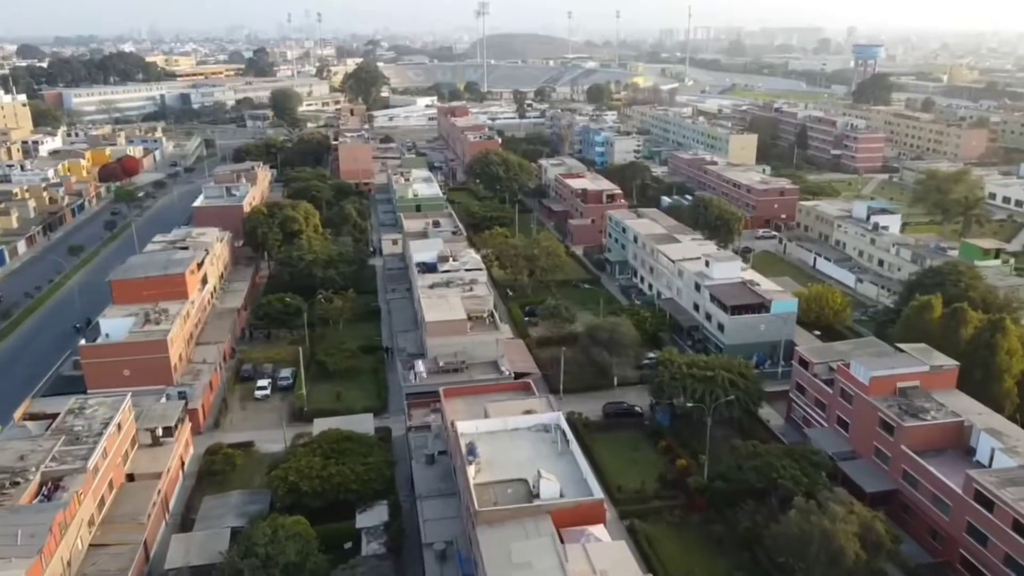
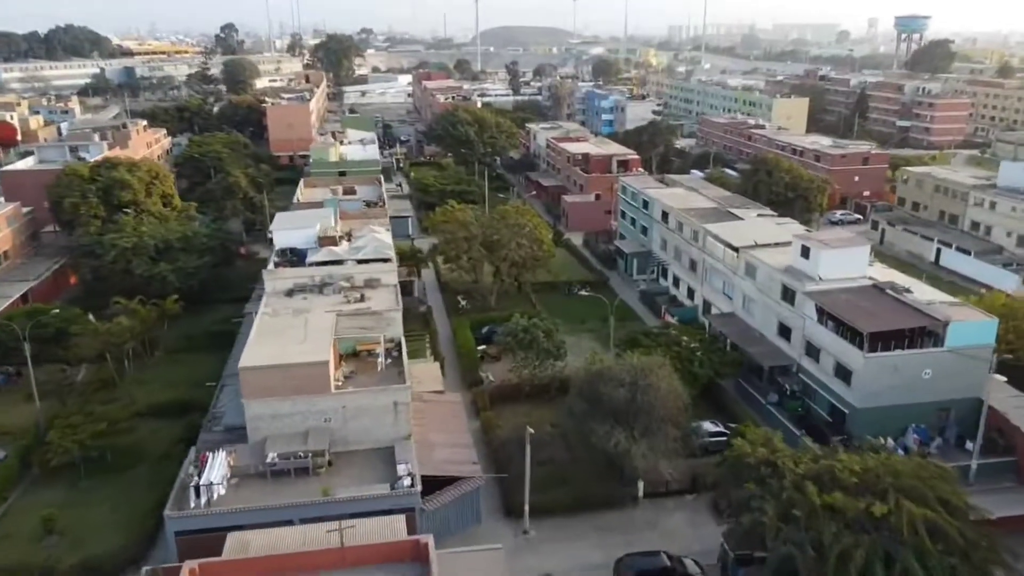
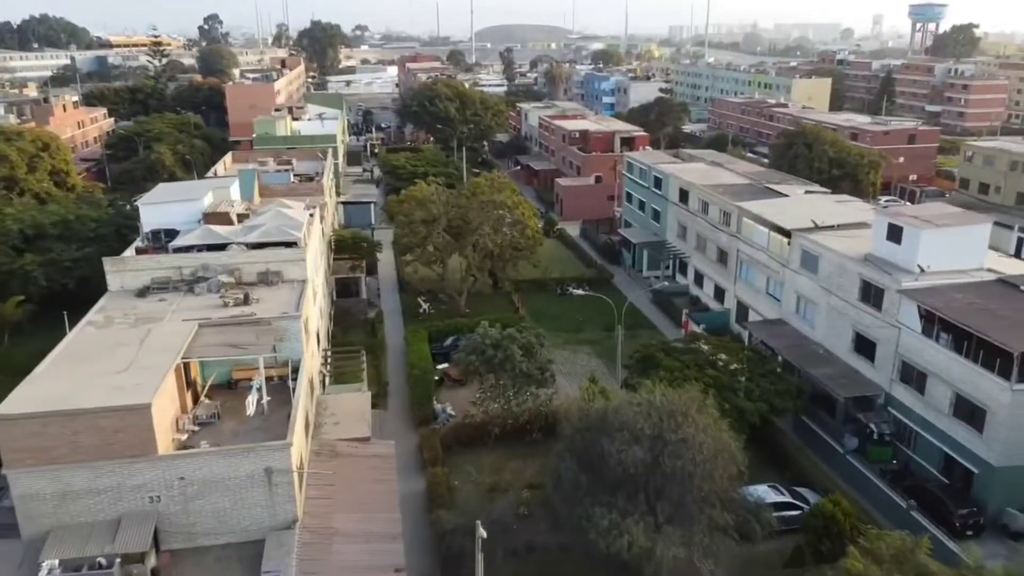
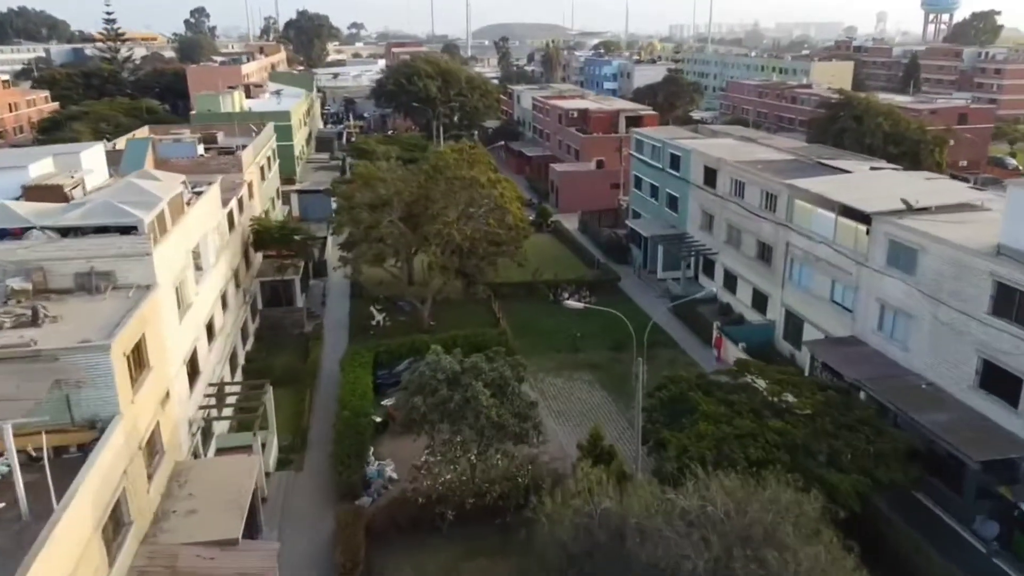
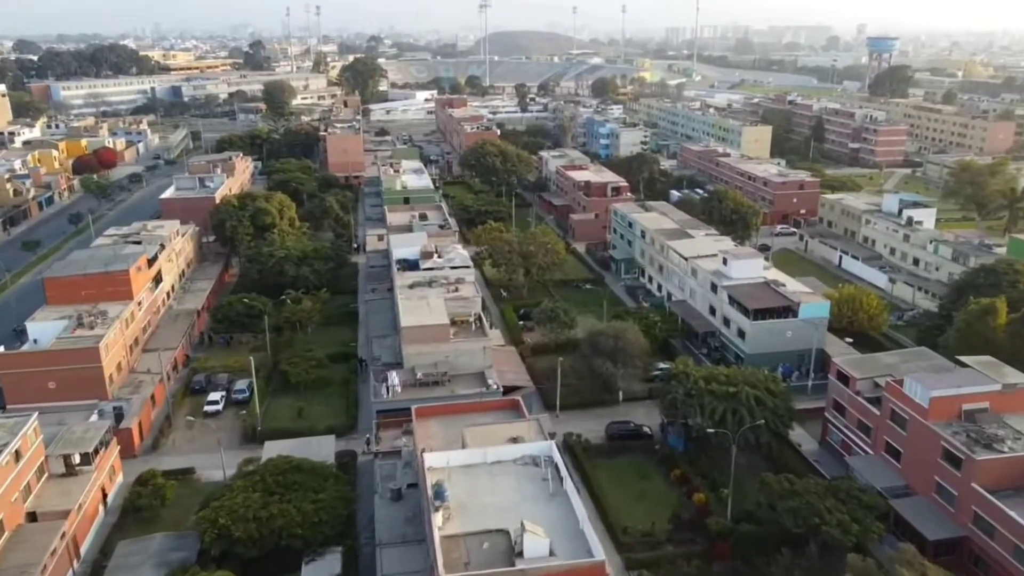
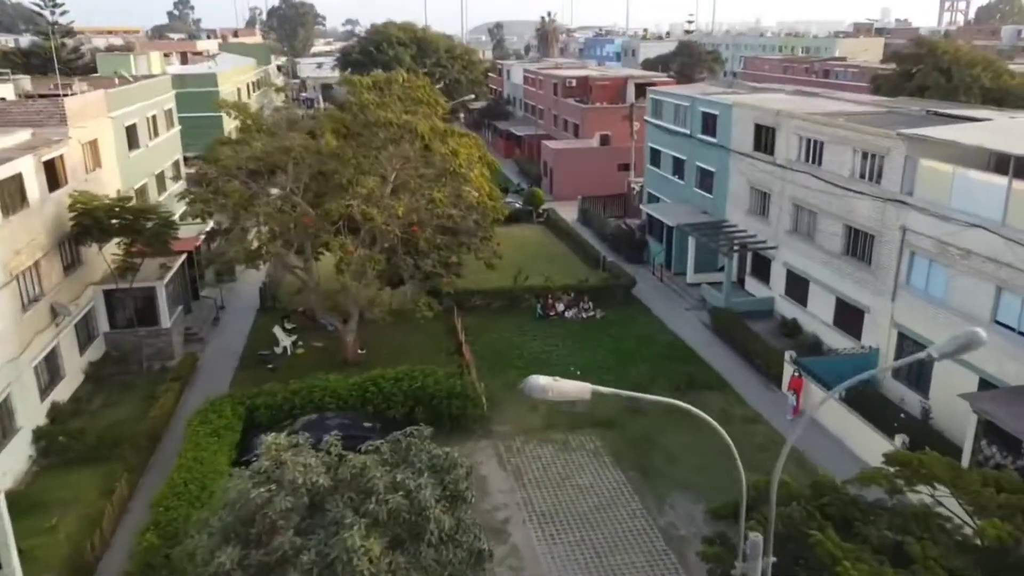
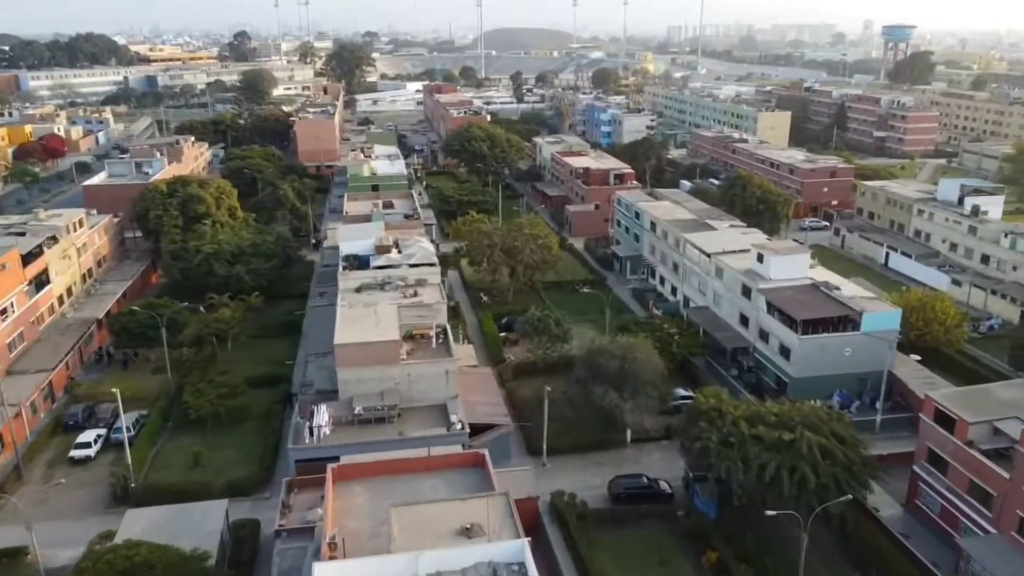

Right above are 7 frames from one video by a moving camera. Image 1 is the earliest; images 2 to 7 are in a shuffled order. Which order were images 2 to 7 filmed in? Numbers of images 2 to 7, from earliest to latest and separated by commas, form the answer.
5, 7, 2, 3, 4, 6
